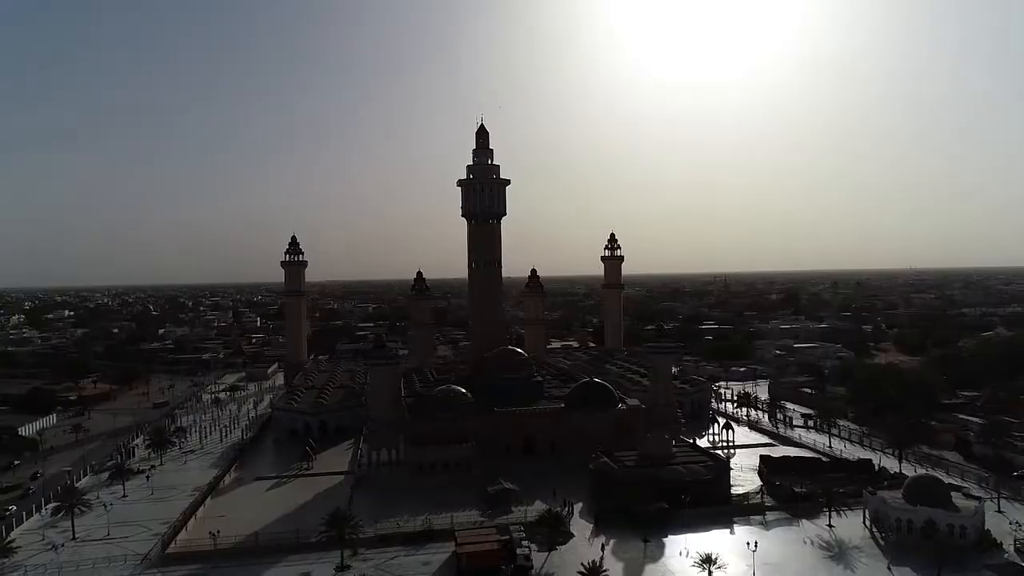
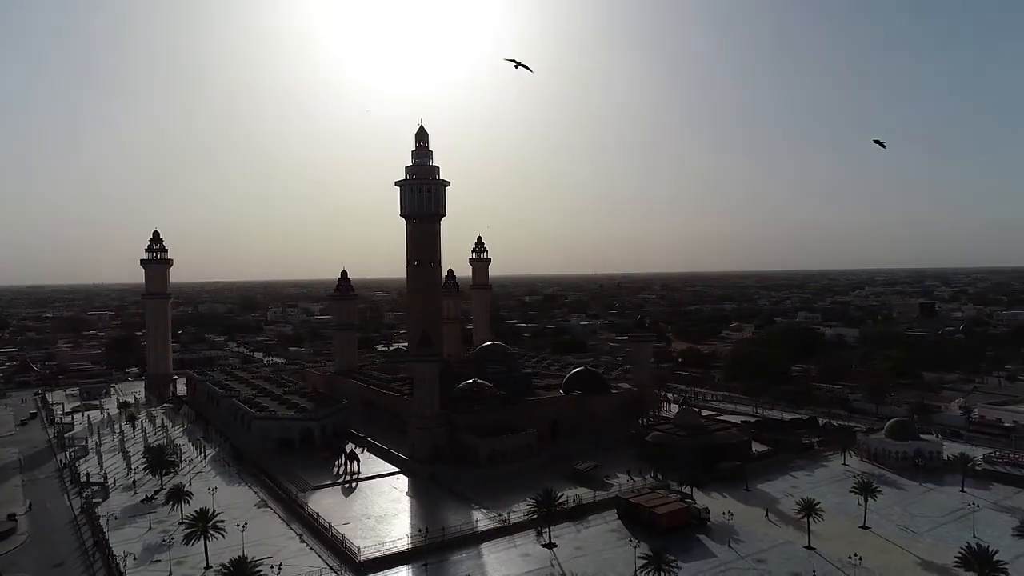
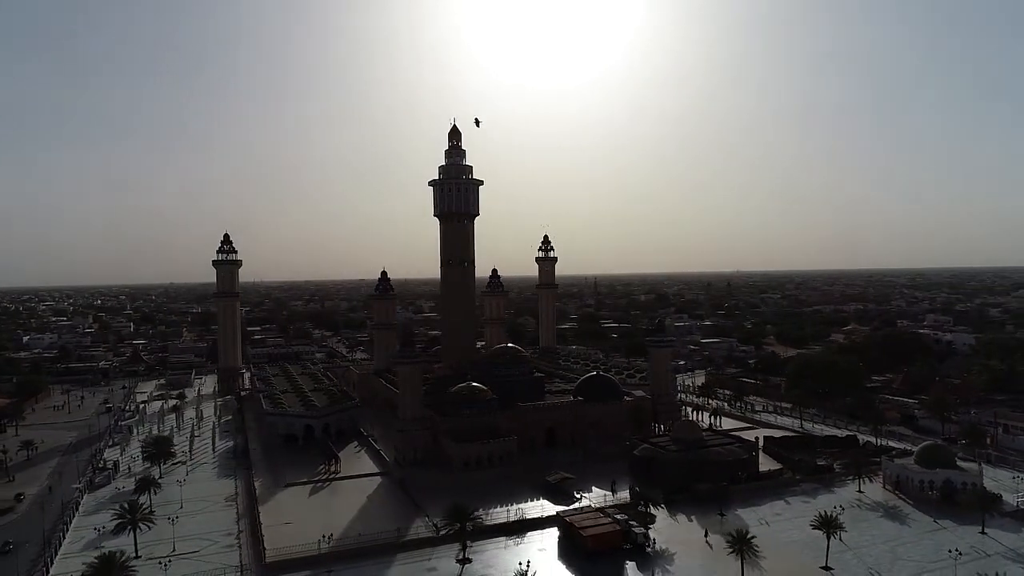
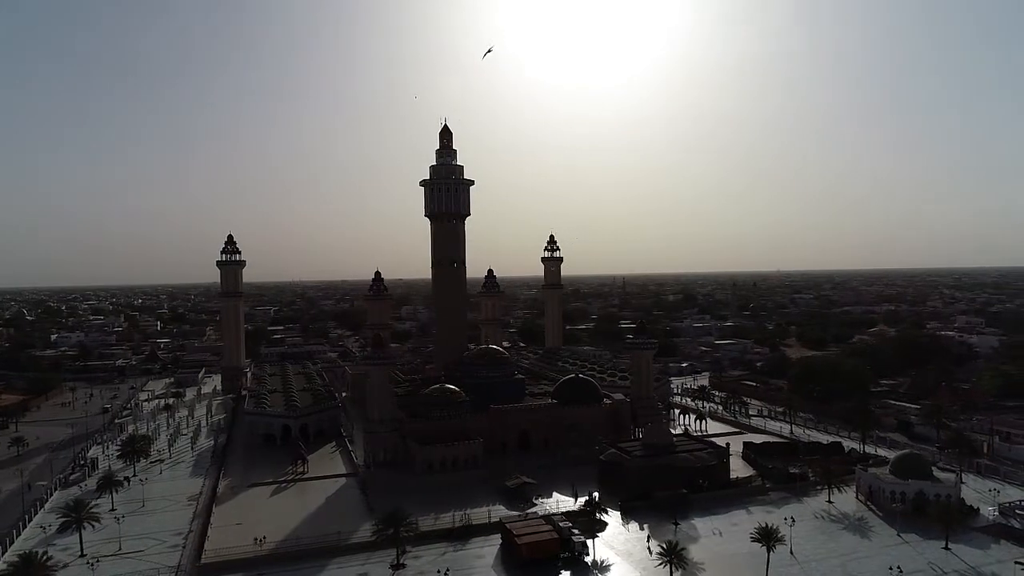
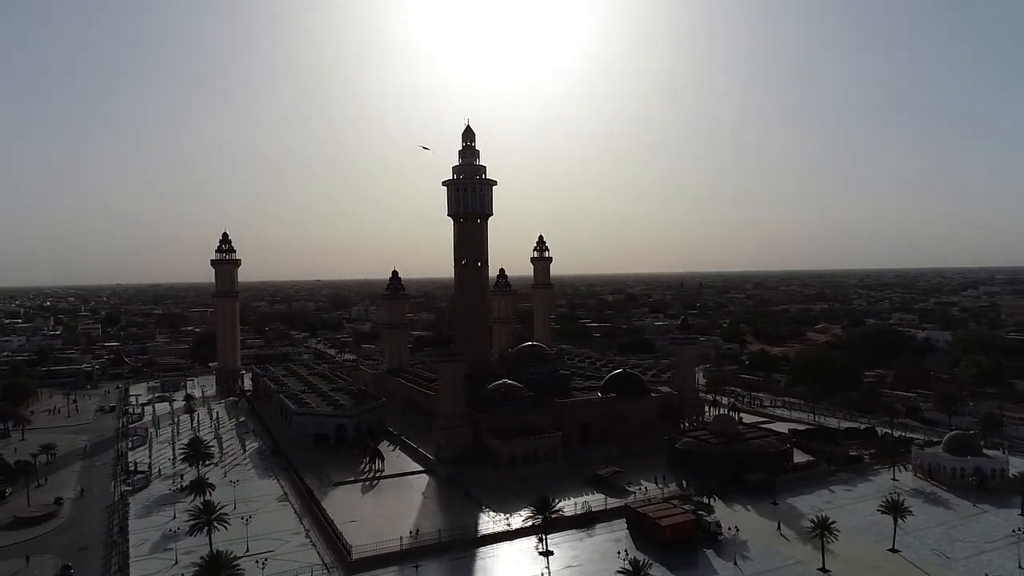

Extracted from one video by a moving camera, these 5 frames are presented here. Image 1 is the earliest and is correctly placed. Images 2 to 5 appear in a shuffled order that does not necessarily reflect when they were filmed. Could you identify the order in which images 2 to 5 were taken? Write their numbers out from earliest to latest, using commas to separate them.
4, 3, 5, 2
